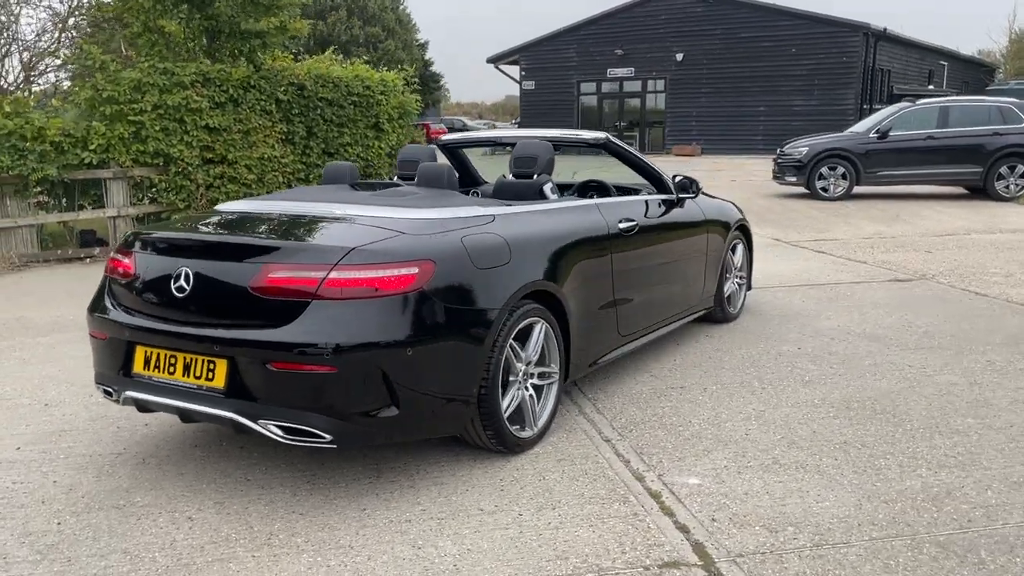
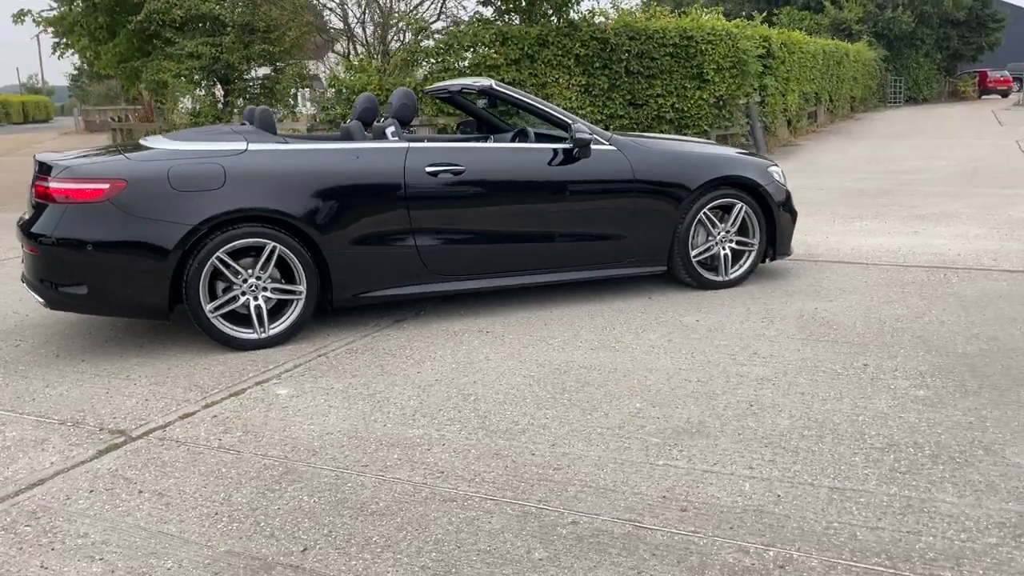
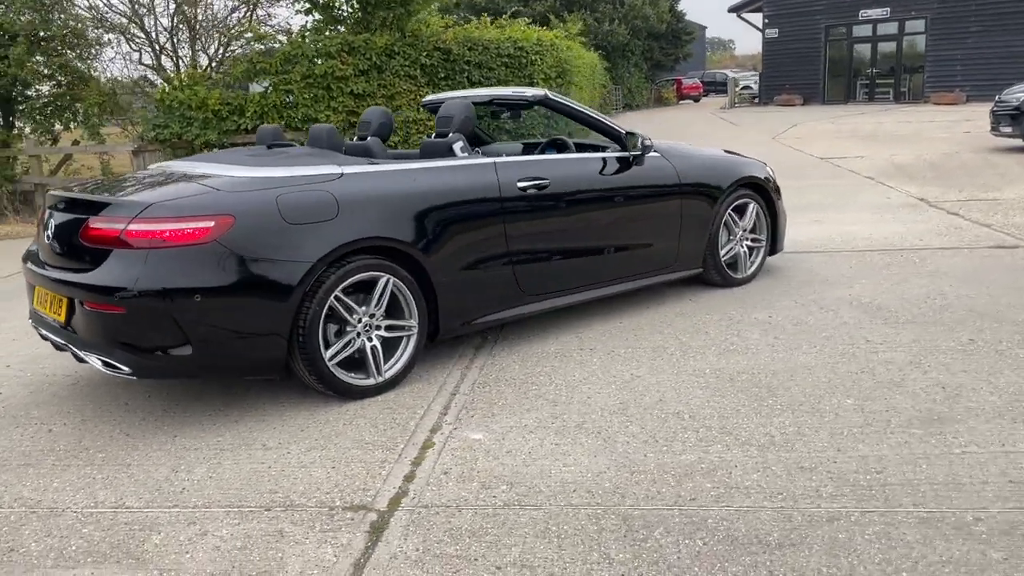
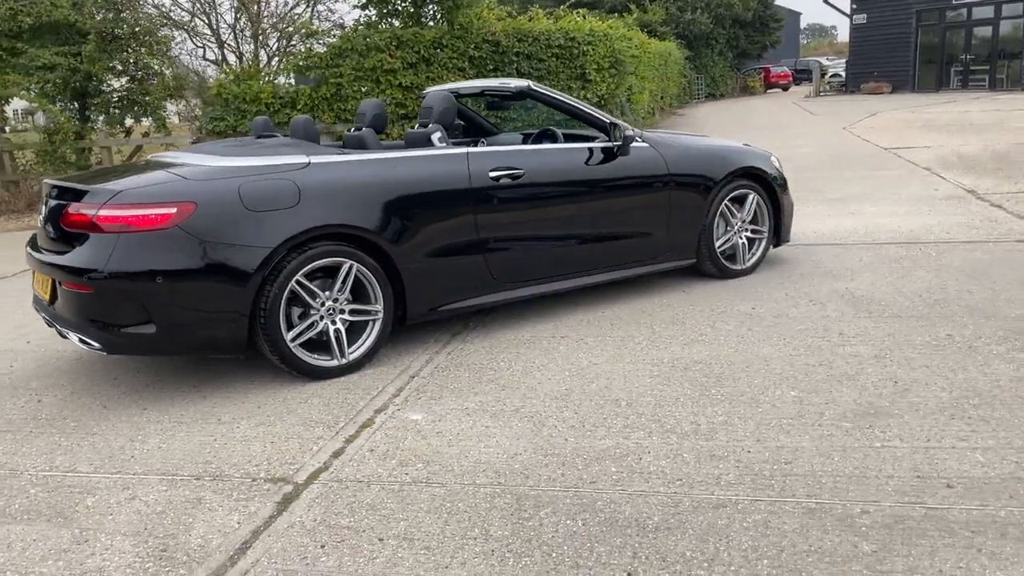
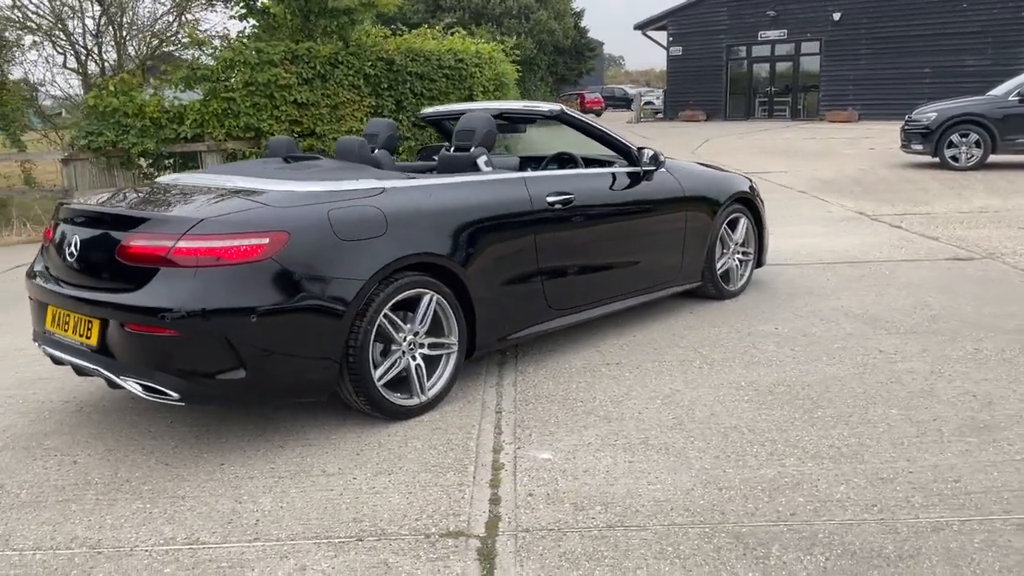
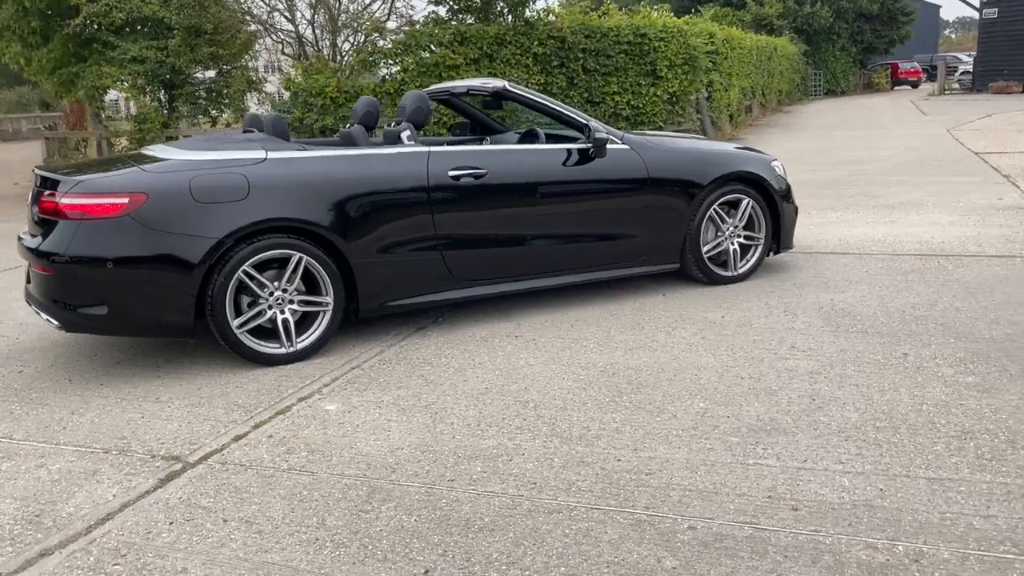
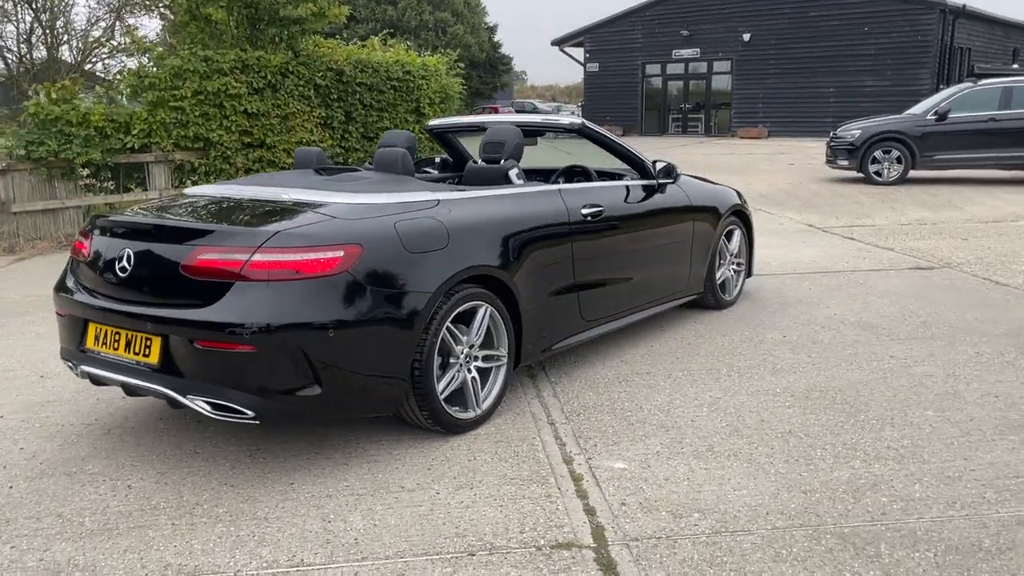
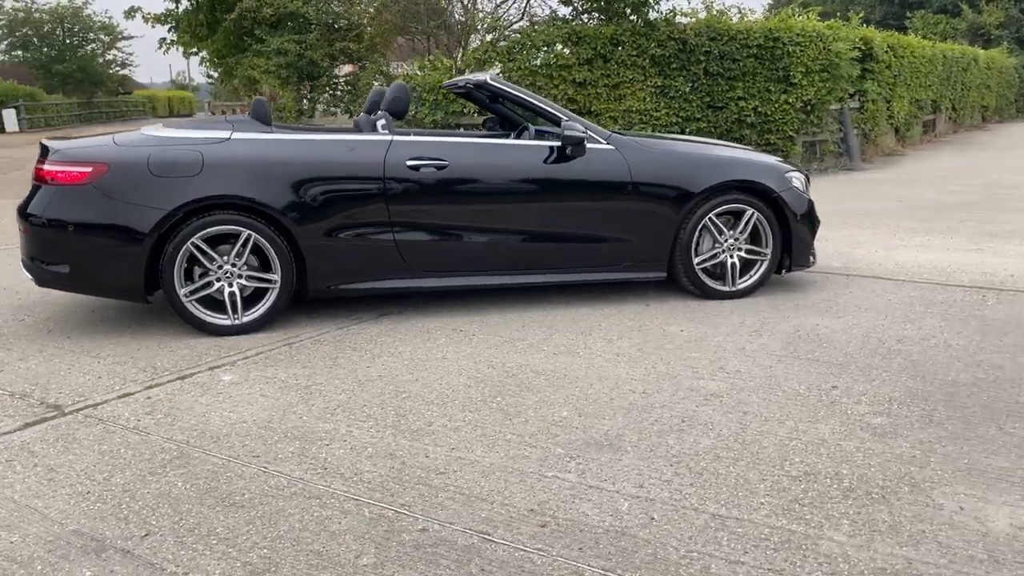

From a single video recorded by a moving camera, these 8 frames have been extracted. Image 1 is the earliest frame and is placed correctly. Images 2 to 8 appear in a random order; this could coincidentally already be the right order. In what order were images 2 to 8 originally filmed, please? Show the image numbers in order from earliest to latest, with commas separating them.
7, 5, 3, 4, 6, 2, 8
